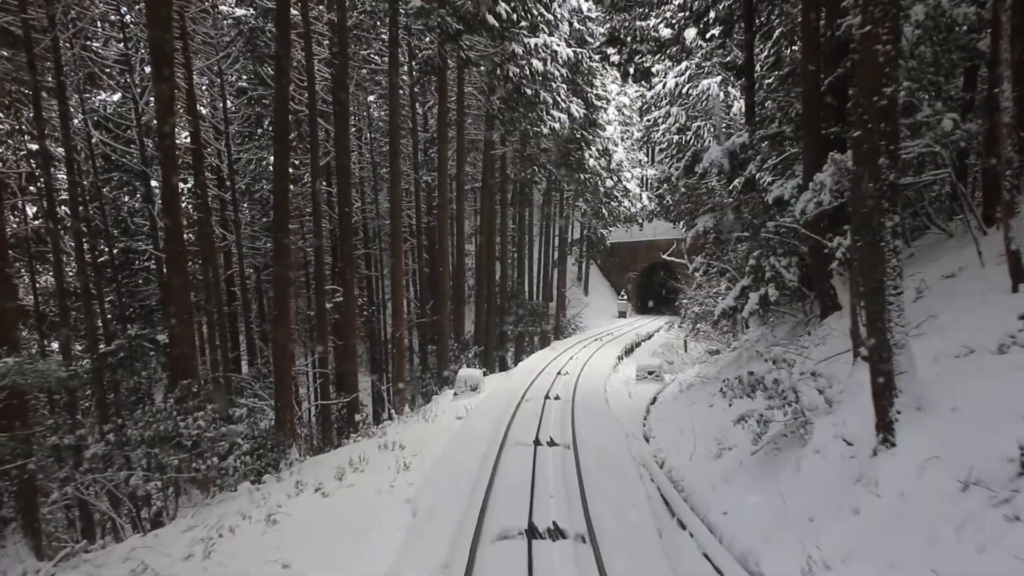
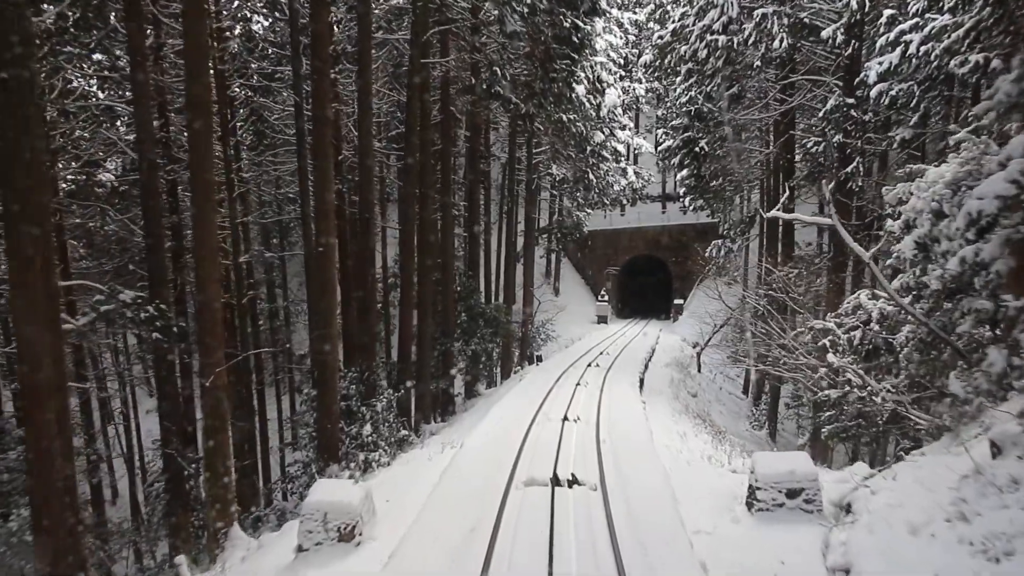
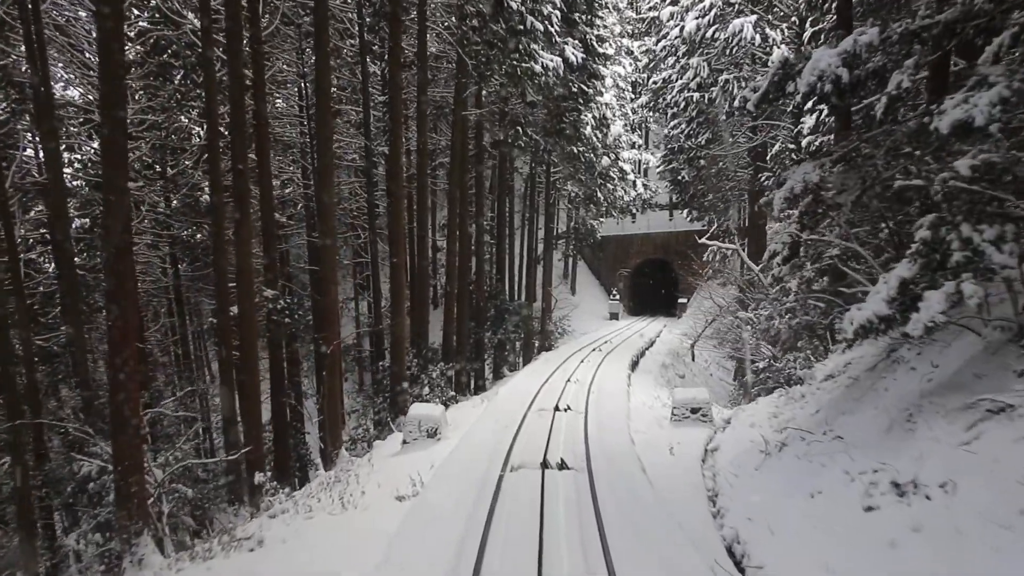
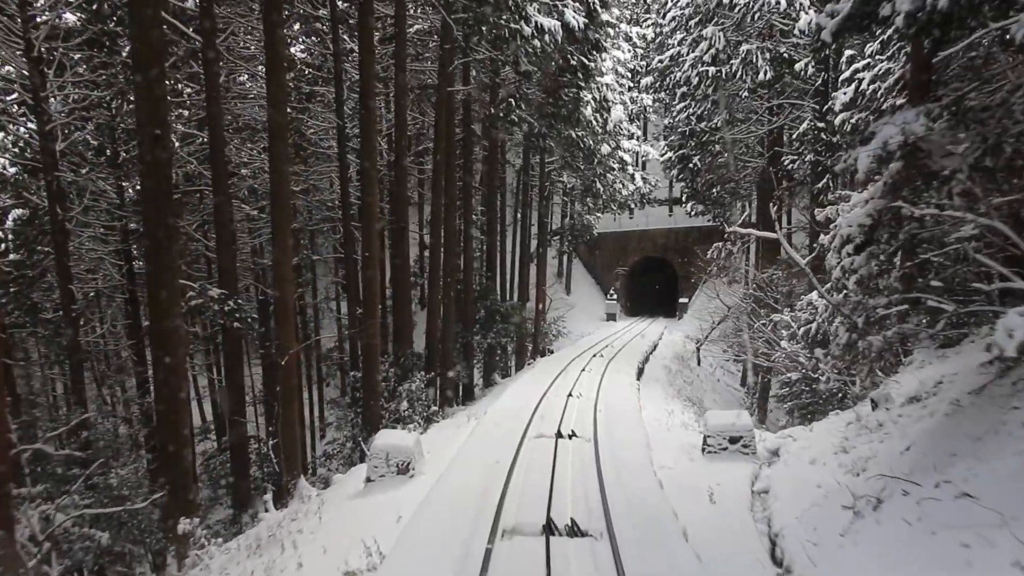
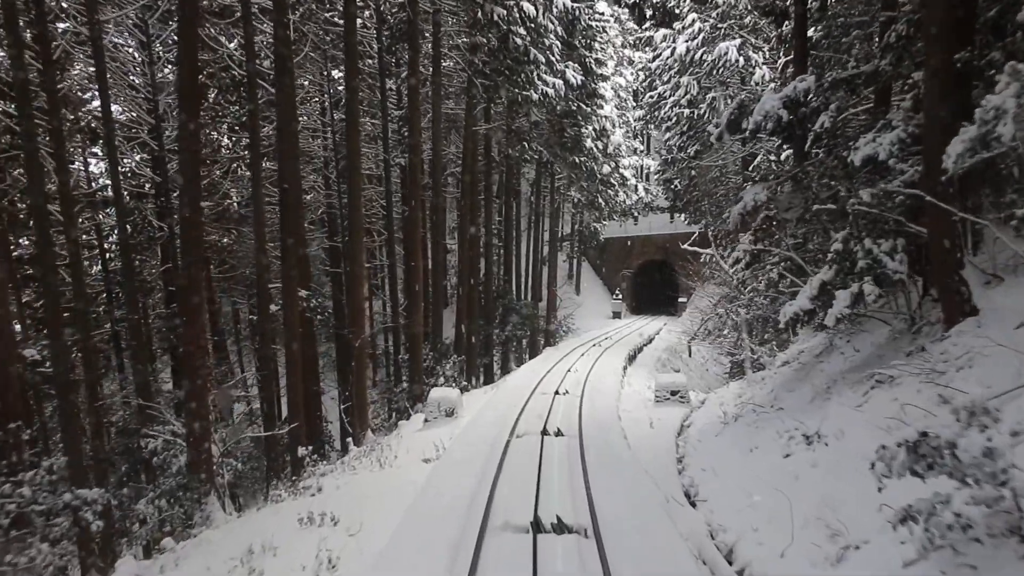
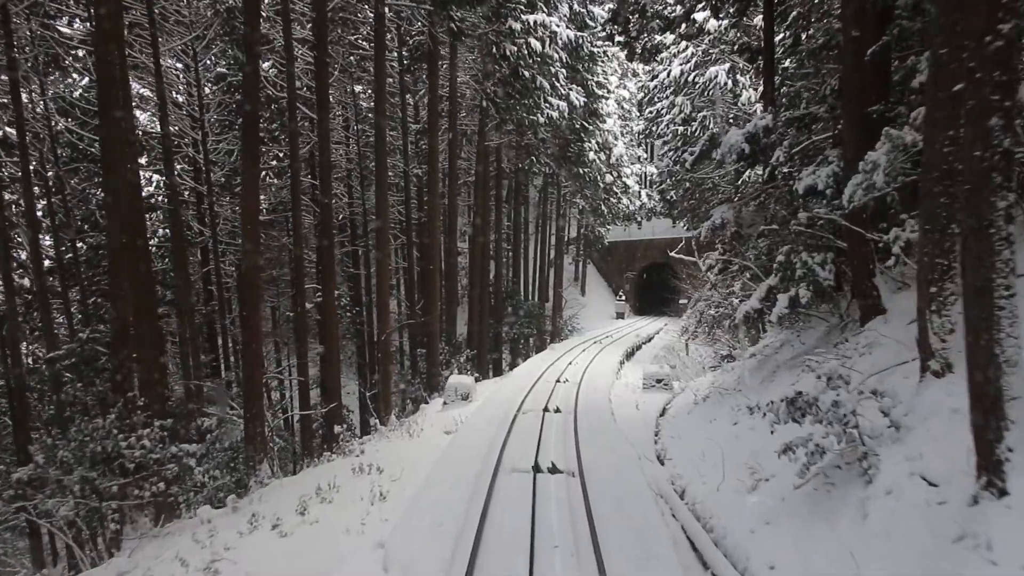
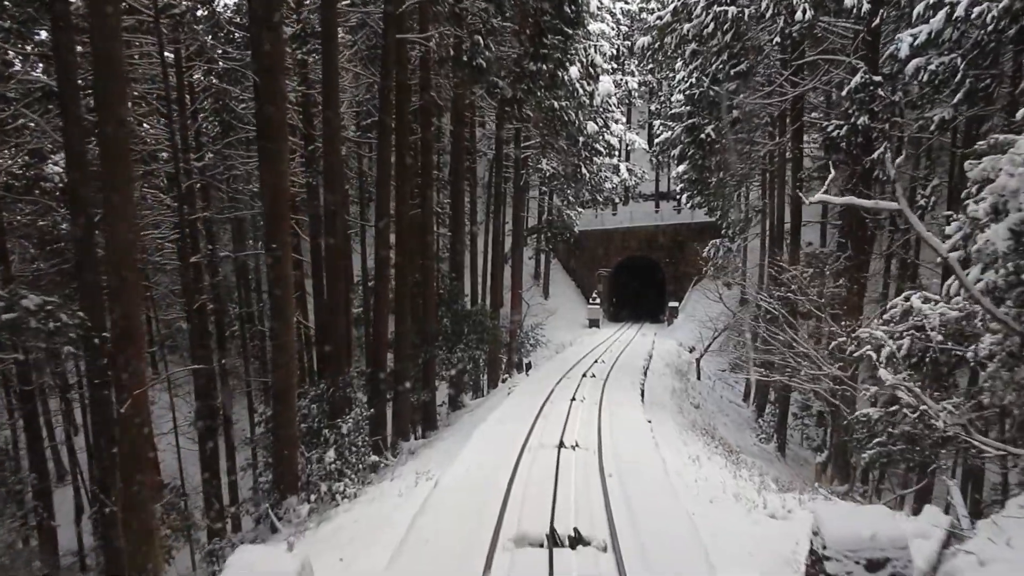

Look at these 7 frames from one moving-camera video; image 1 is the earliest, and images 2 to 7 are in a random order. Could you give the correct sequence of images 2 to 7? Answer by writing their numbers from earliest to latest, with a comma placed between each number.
6, 5, 3, 4, 2, 7
